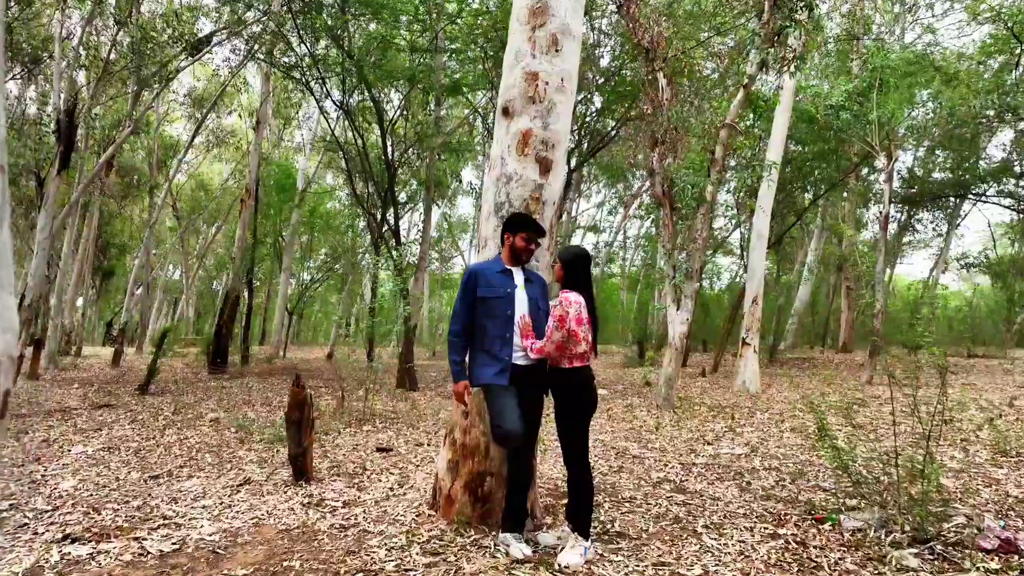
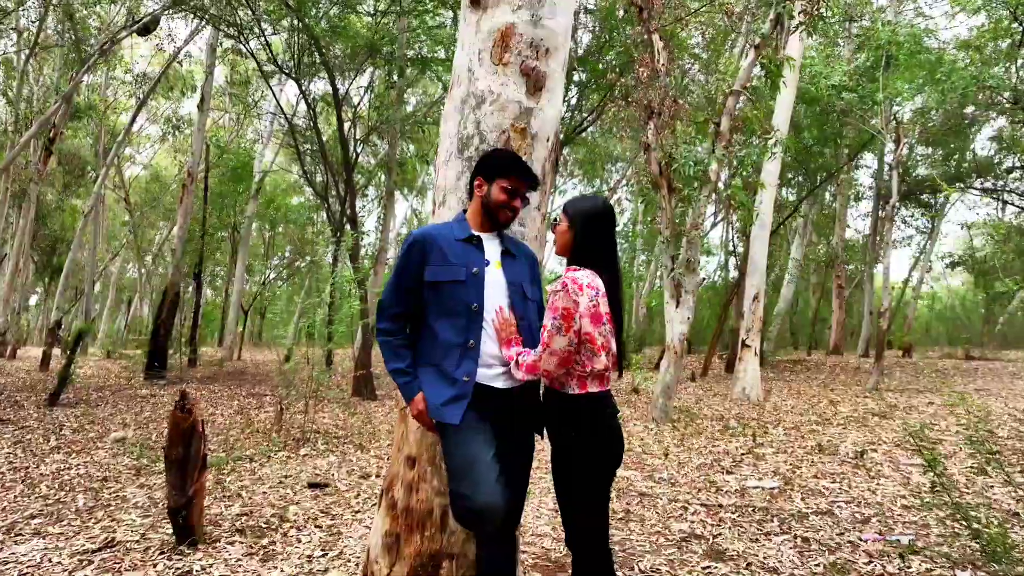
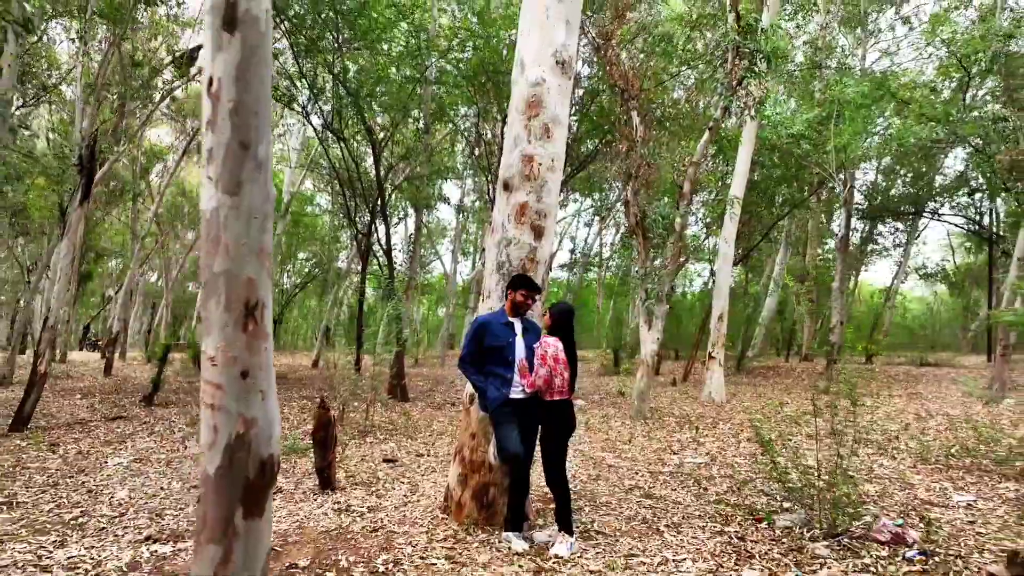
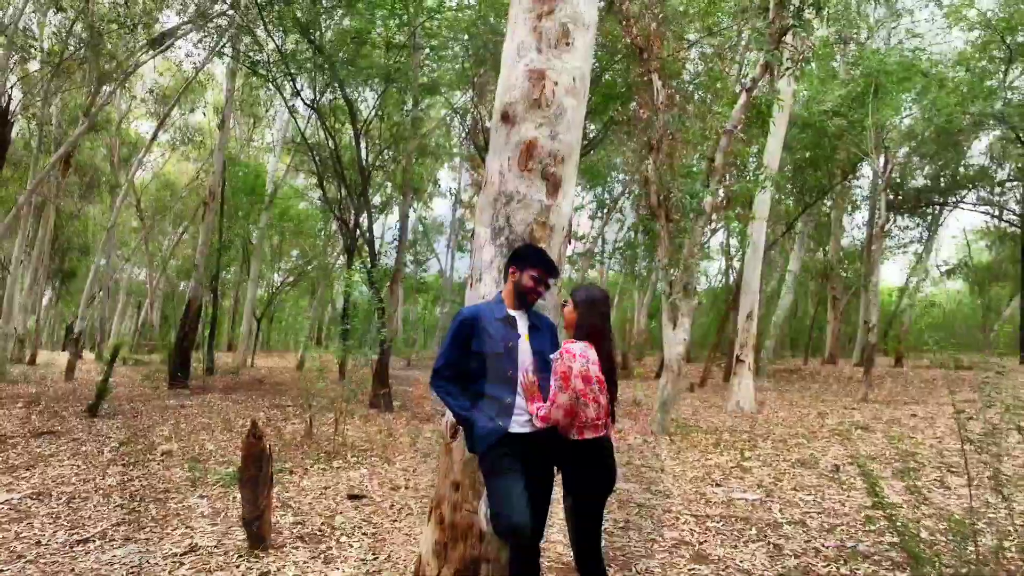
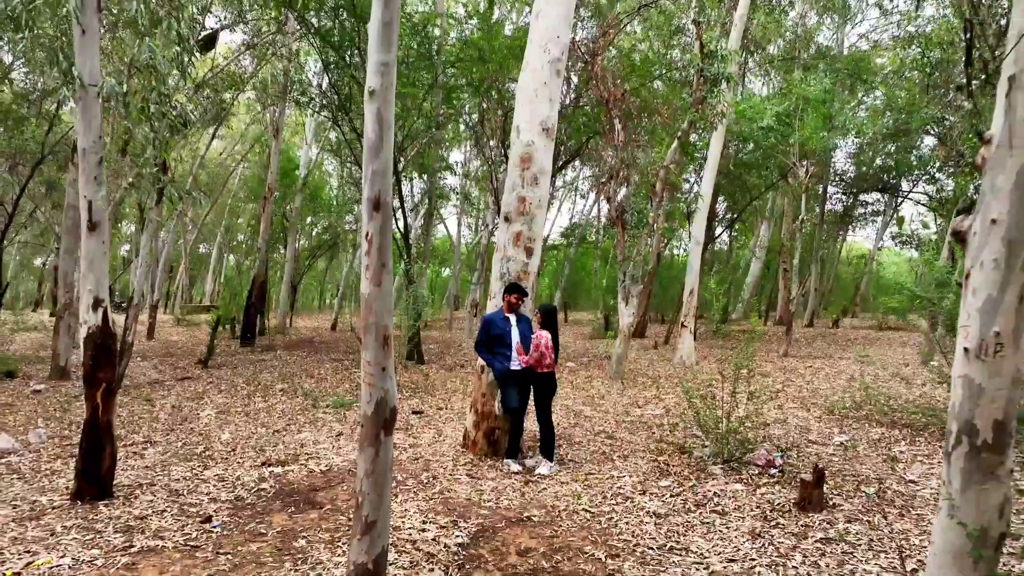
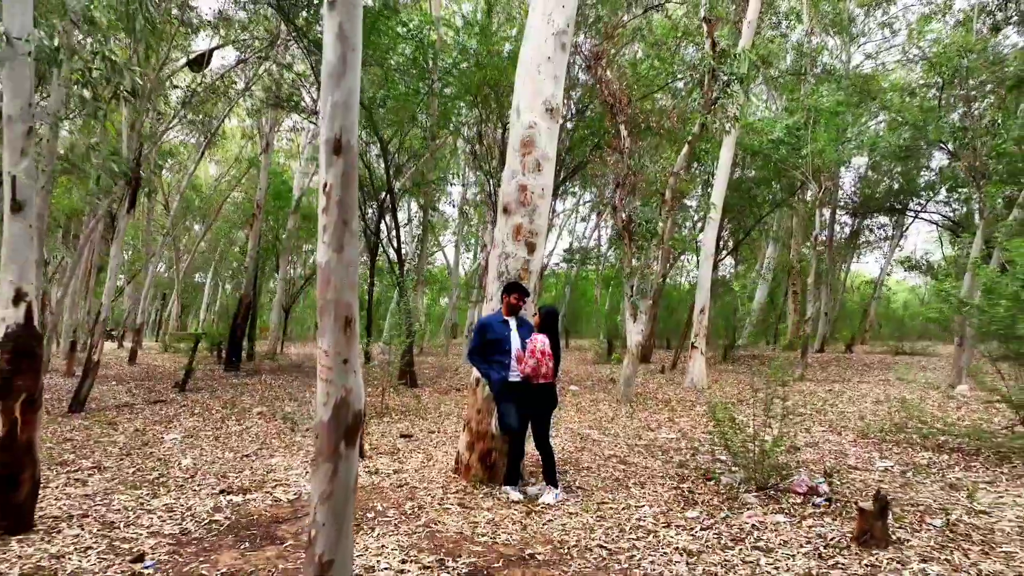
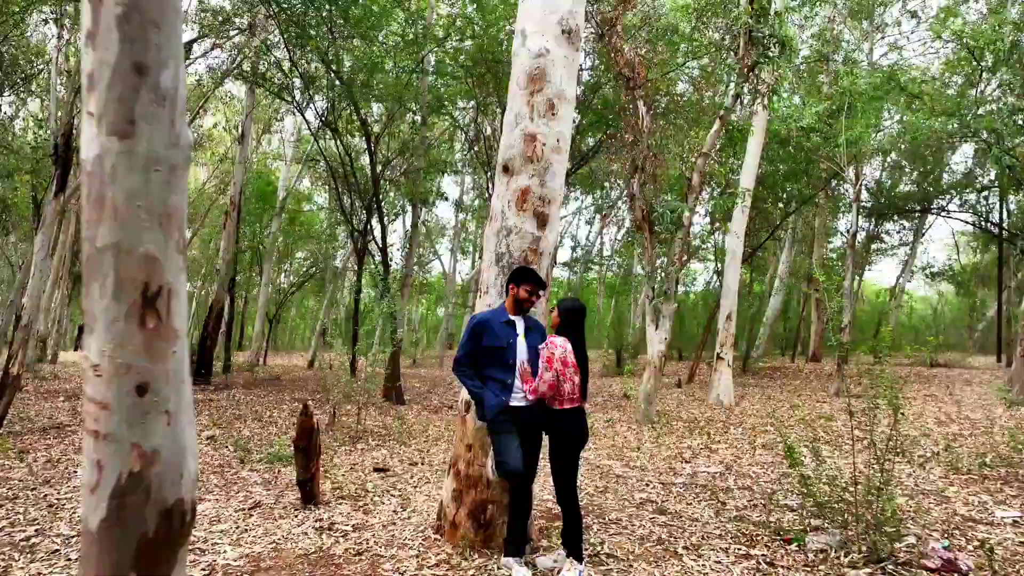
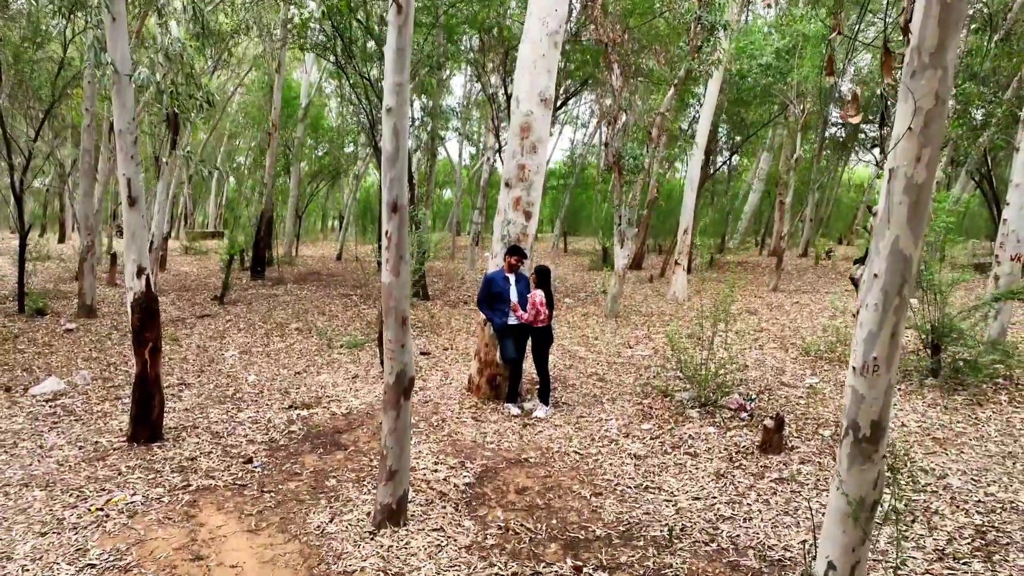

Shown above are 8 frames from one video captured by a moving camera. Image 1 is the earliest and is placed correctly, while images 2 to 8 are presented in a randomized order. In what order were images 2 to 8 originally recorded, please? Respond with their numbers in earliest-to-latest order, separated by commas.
2, 4, 7, 3, 6, 5, 8
